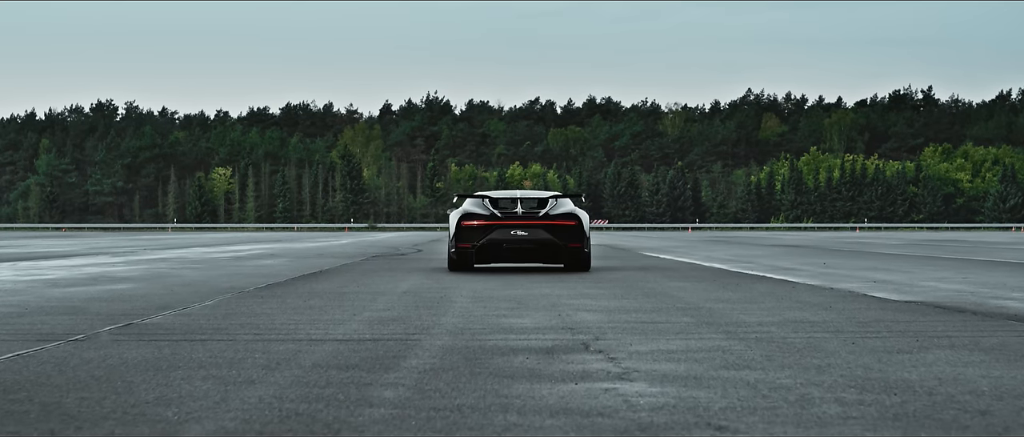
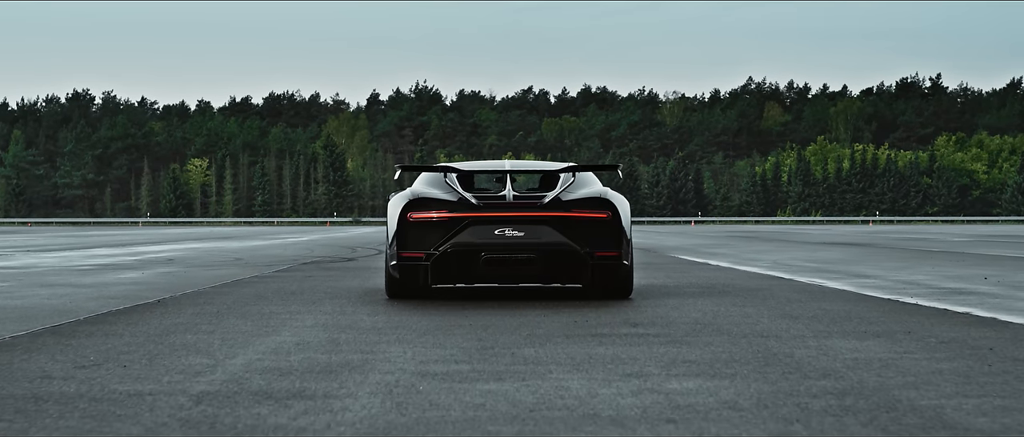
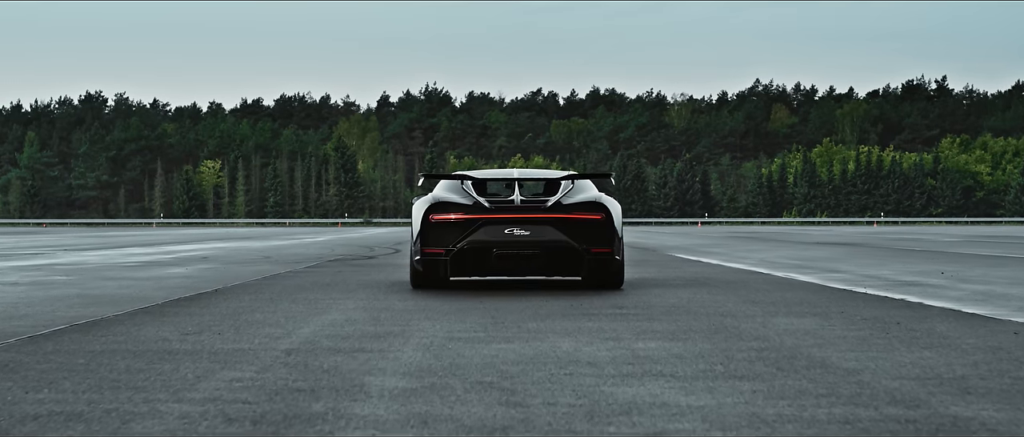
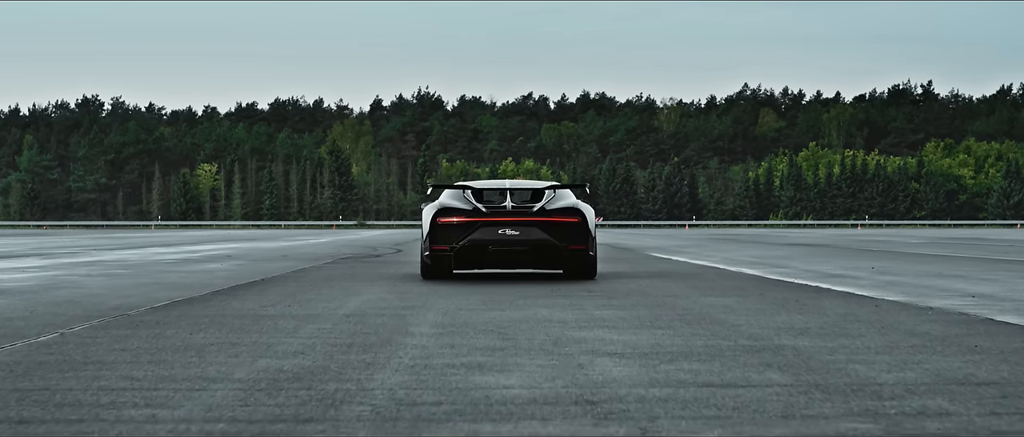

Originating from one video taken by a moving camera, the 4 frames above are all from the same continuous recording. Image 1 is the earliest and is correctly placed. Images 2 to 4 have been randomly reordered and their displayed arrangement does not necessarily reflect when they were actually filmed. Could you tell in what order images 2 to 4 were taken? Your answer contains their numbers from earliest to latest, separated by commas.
4, 3, 2
